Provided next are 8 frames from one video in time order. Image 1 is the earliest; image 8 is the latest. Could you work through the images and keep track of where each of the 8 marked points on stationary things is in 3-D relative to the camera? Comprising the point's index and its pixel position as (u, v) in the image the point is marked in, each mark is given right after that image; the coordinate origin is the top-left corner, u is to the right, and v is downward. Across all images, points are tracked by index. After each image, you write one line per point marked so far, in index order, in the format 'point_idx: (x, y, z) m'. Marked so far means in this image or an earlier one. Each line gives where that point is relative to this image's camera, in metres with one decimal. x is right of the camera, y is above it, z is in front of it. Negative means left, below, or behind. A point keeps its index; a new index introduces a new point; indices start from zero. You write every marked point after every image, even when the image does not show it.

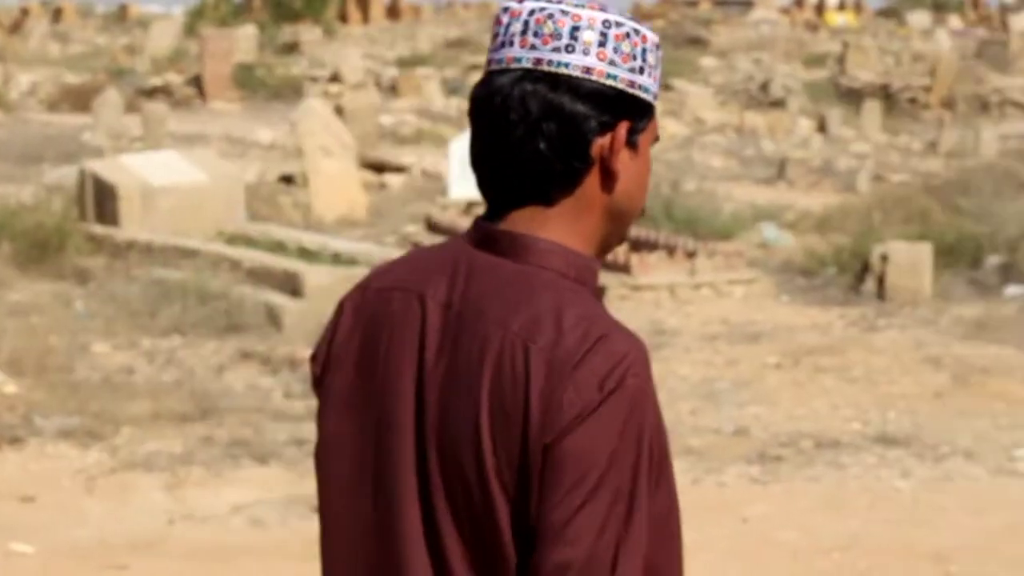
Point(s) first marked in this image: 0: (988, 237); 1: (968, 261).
0: (+1.8, +0.2, +12.3) m
1: (+1.7, +0.1, +12.1) m
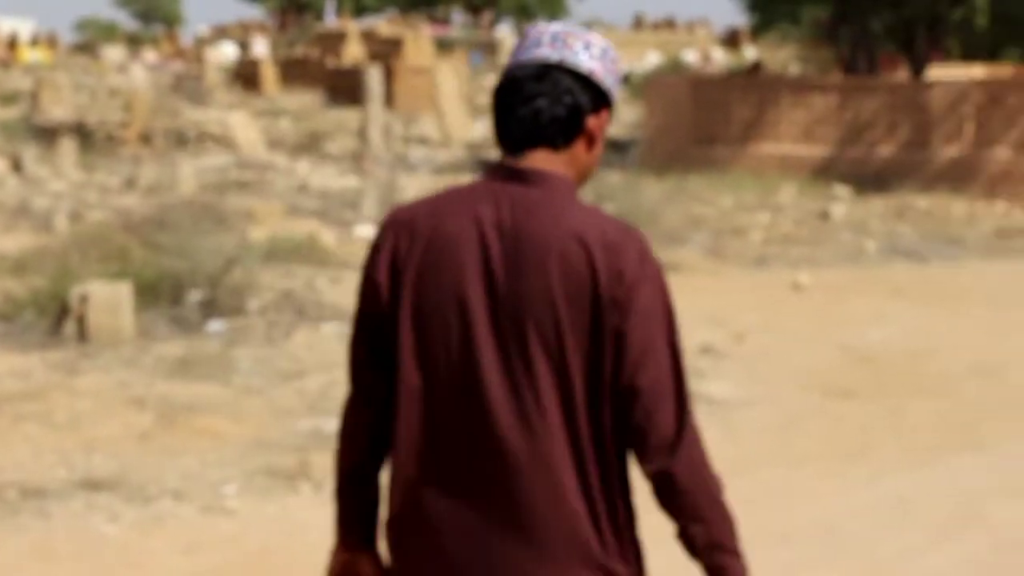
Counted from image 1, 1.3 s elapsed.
0: (-1.3, +0.1, +12.1) m
1: (-1.3, 0.0, +11.9) m
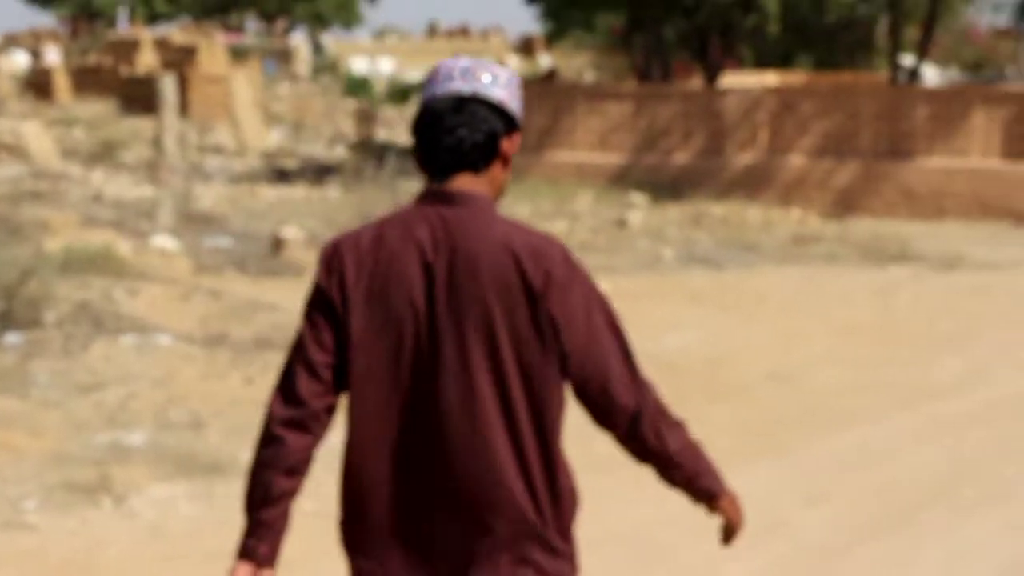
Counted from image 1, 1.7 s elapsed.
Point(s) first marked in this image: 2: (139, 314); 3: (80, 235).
0: (-2.0, 0.0, +12.0) m
1: (-2.1, -0.1, +11.8) m
2: (-1.4, -0.1, +11.6) m
3: (-1.8, +0.2, +13.1) m
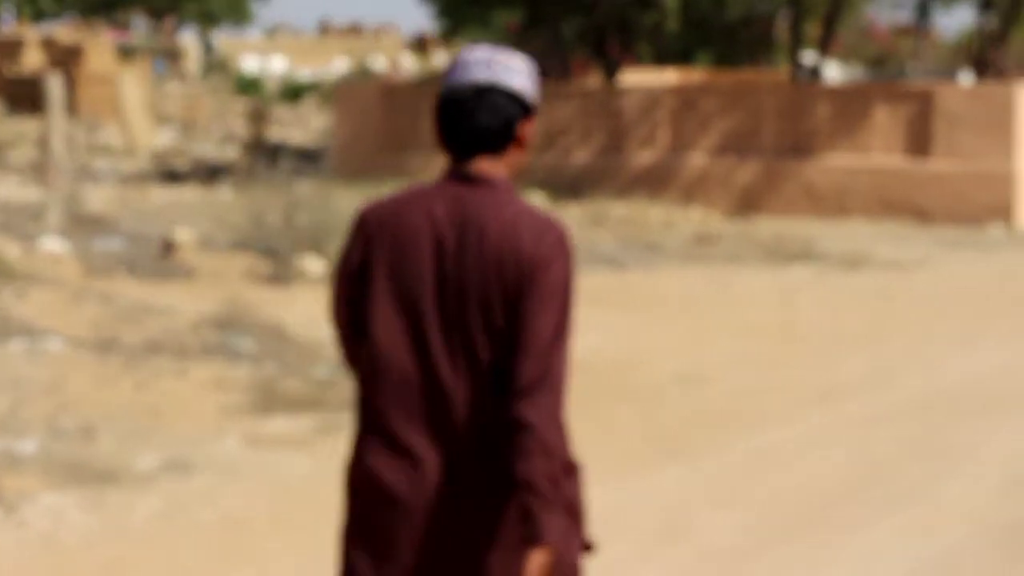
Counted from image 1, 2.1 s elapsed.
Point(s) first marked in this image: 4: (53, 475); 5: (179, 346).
0: (-2.4, 0.0, +11.7) m
1: (-2.4, -0.1, +11.4) m
2: (-1.7, -0.1, +11.3) m
3: (-2.2, +0.2, +12.8) m
4: (-1.3, -0.5, +8.7) m
5: (-1.2, -0.2, +11.2) m
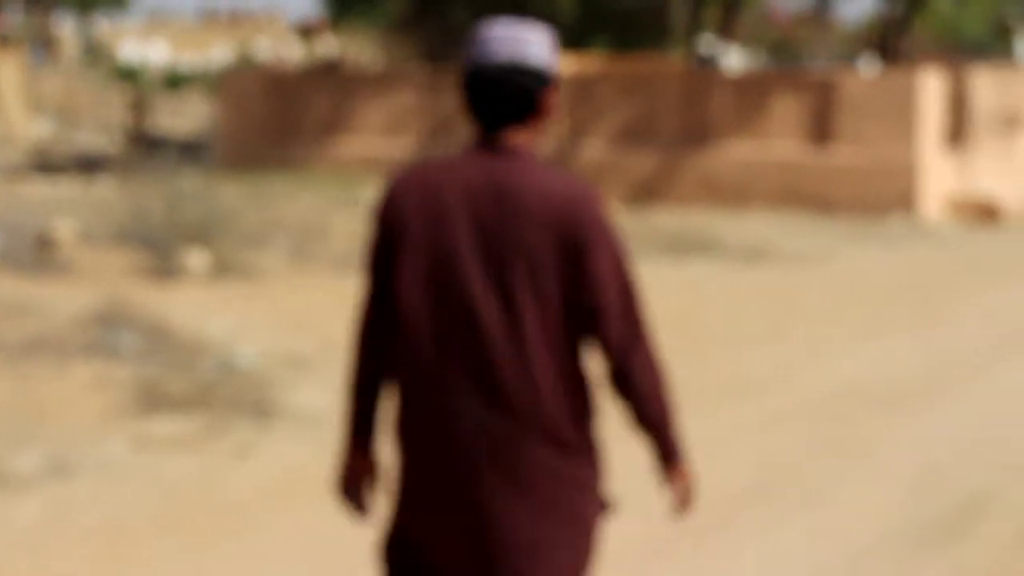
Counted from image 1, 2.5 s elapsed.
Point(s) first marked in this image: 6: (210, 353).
0: (-2.8, 0.0, +11.1) m
1: (-2.8, -0.1, +10.9) m
2: (-2.1, -0.1, +10.8) m
3: (-2.7, +0.2, +12.2) m
4: (-1.5, -0.5, +8.2) m
5: (-1.5, -0.2, +10.7) m
6: (-1.0, -0.2, +10.9) m
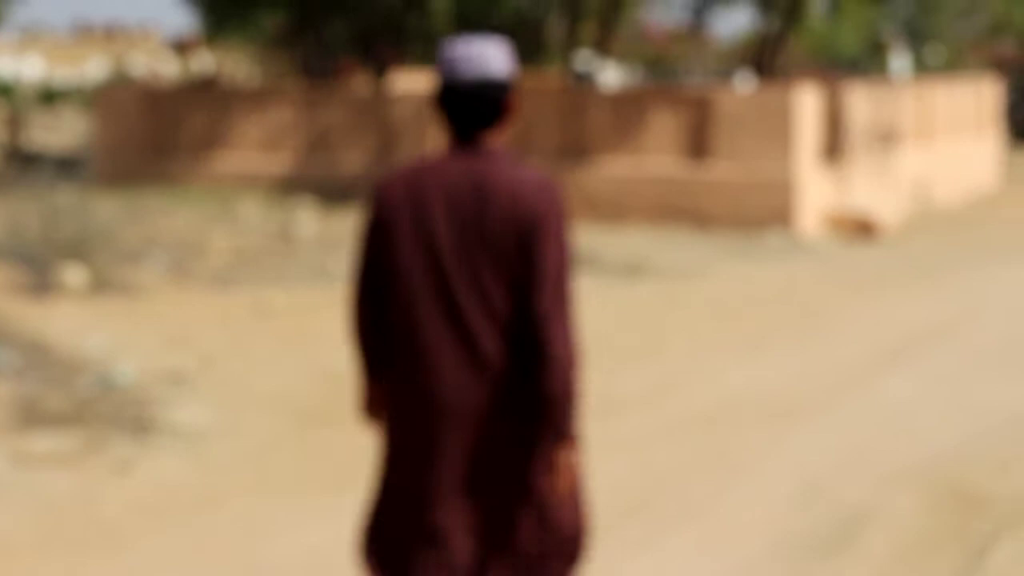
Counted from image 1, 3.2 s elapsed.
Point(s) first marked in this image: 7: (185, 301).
0: (-3.2, -0.1, +11.0) m
1: (-3.2, -0.2, +10.8) m
2: (-2.5, -0.2, +10.7) m
3: (-3.1, +0.1, +12.1) m
4: (-1.8, -0.5, +8.1) m
5: (-2.0, -0.2, +10.6) m
6: (-1.5, -0.3, +10.8) m
7: (-1.3, -0.1, +12.2) m
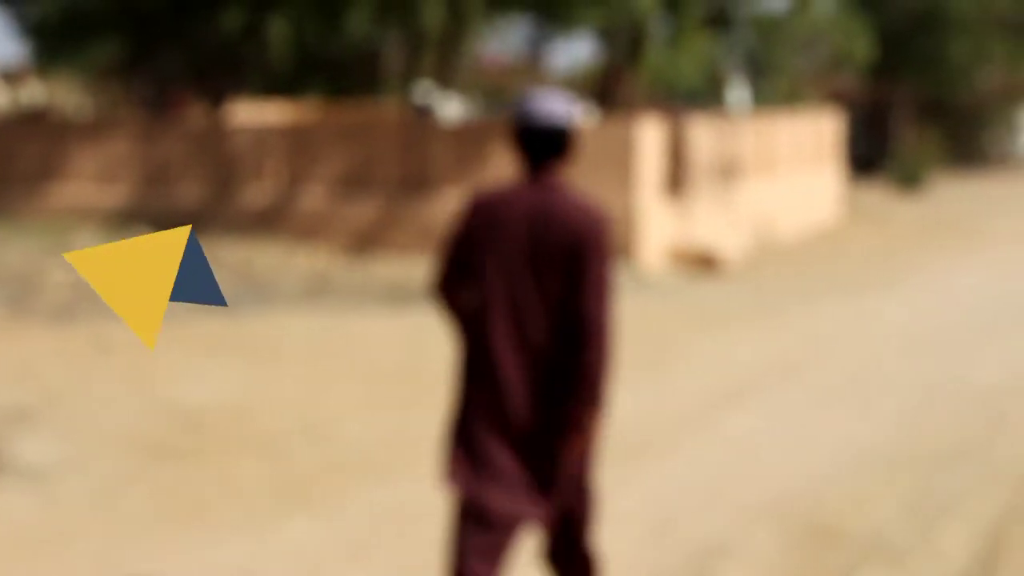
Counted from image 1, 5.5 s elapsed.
0: (-3.7, -0.2, +10.6) m
1: (-3.7, -0.3, +10.4) m
2: (-3.0, -0.3, +10.4) m
3: (-3.7, 0.0, +11.7) m
4: (-2.1, -0.6, +7.8) m
5: (-2.4, -0.4, +10.3) m
6: (-2.0, -0.4, +10.6) m
7: (-1.9, -0.2, +11.9) m
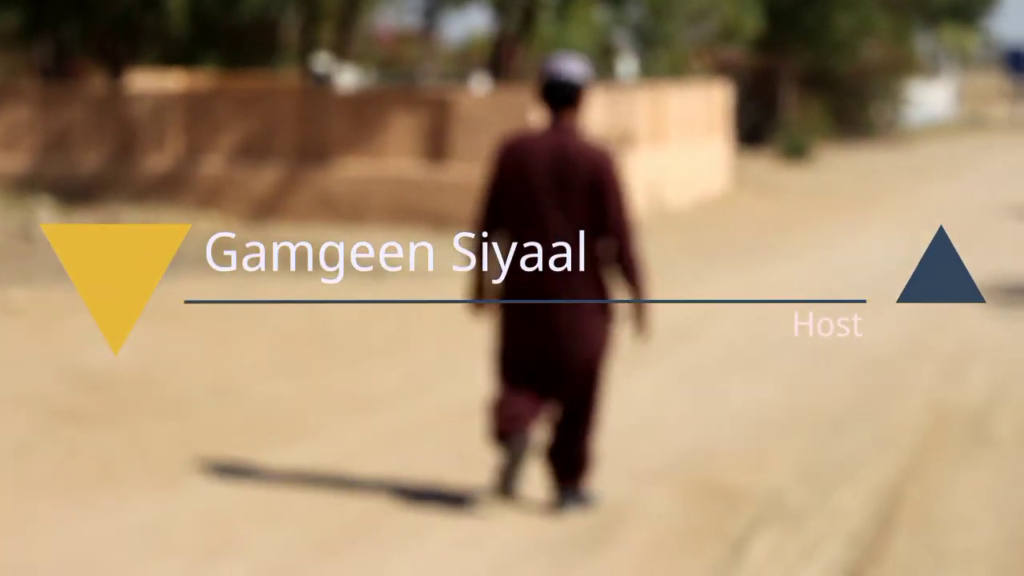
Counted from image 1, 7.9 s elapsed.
0: (-4.0, -0.1, +10.5) m
1: (-4.0, -0.2, +10.3) m
2: (-3.2, -0.2, +10.3) m
3: (-4.1, +0.1, +11.7) m
4: (-2.2, -0.6, +7.9) m
5: (-2.7, -0.3, +10.4) m
6: (-2.2, -0.3, +10.6) m
7: (-2.2, -0.1, +12.0) m
